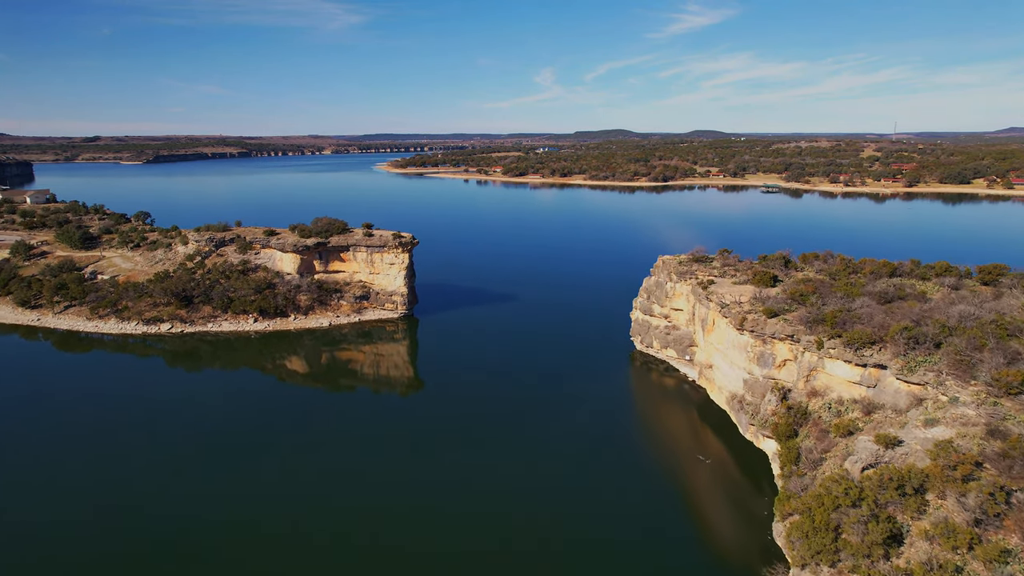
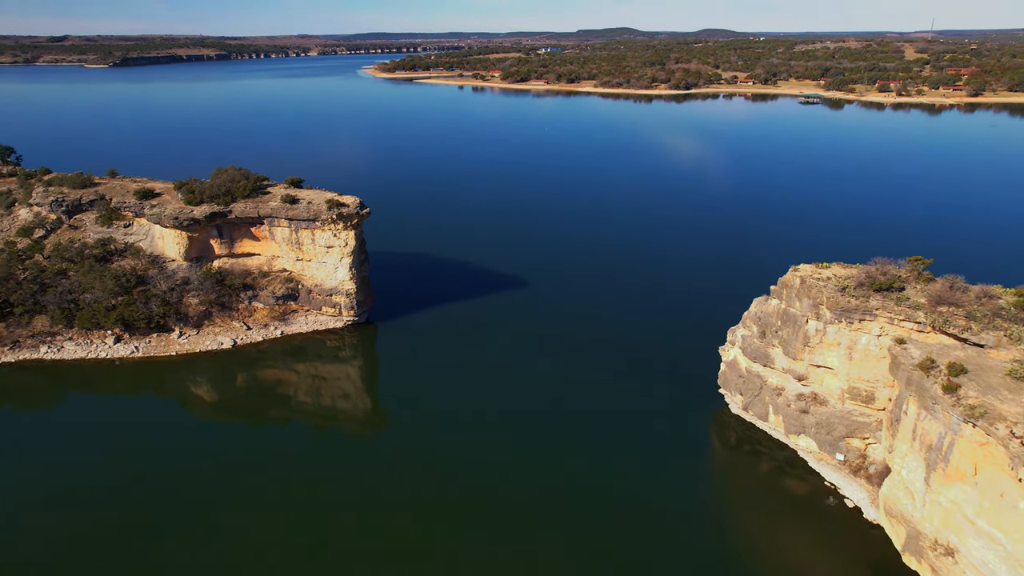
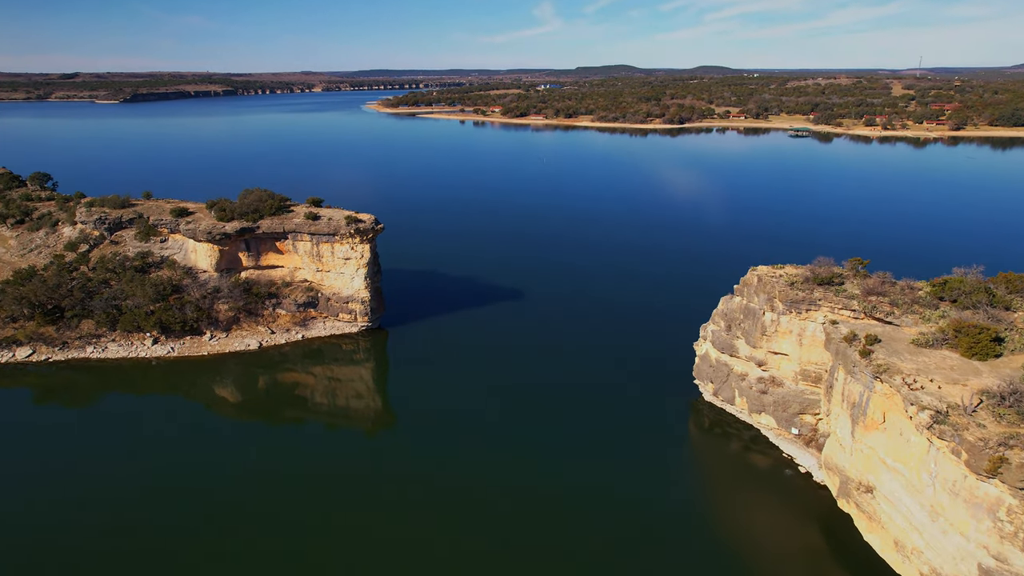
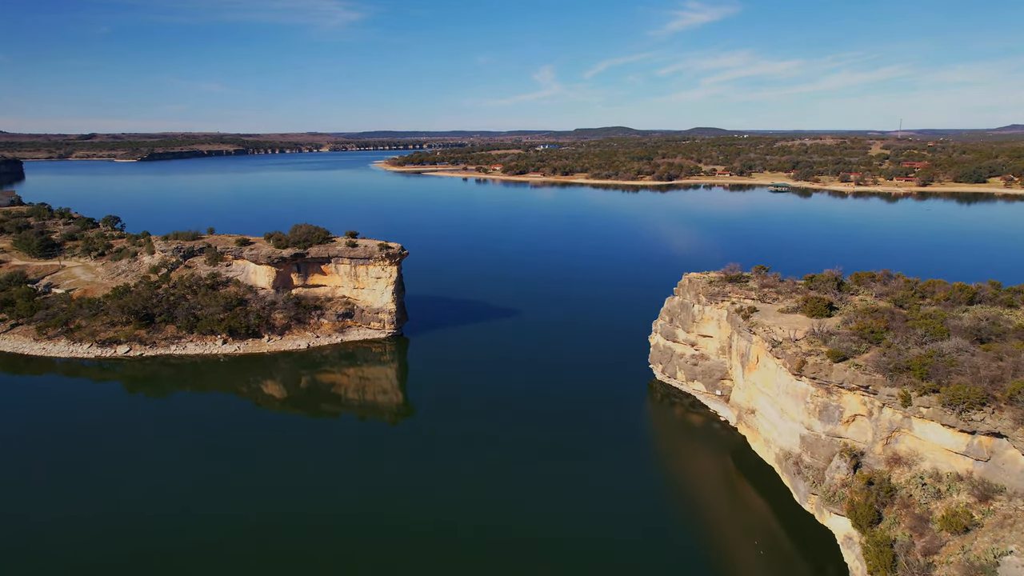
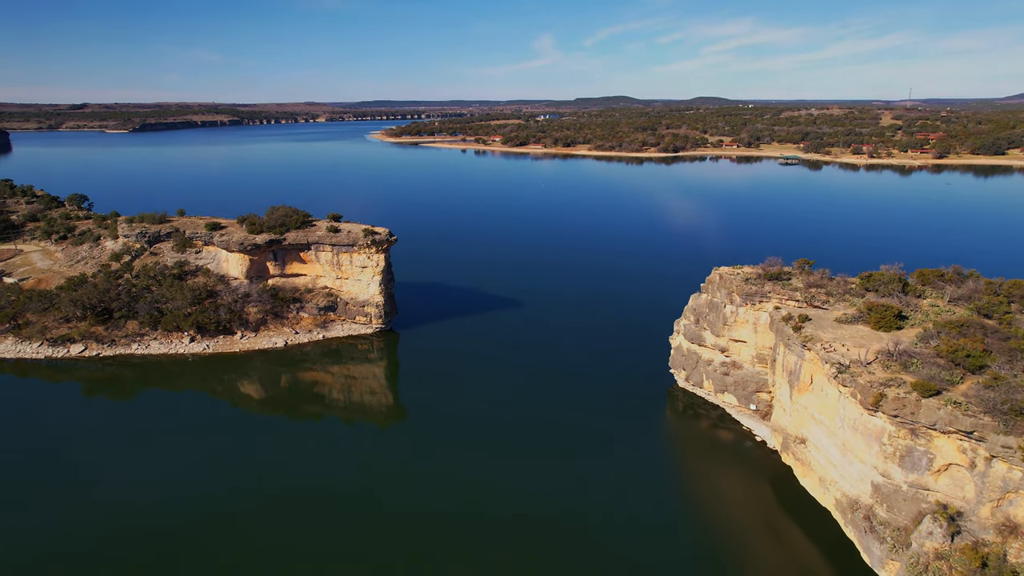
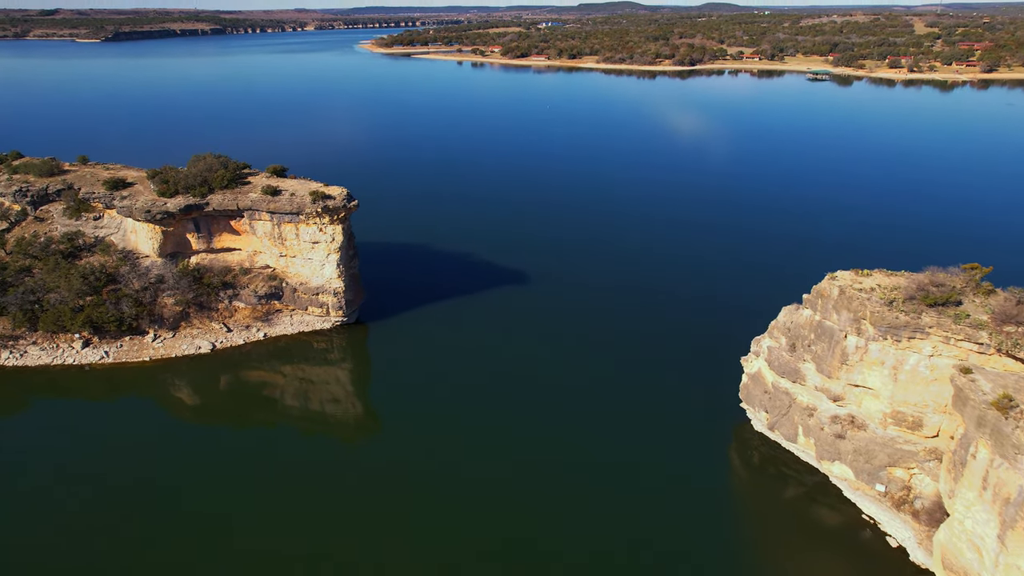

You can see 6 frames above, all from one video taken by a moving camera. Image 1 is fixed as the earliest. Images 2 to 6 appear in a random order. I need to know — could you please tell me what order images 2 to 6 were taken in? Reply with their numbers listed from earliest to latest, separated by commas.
4, 5, 3, 2, 6
